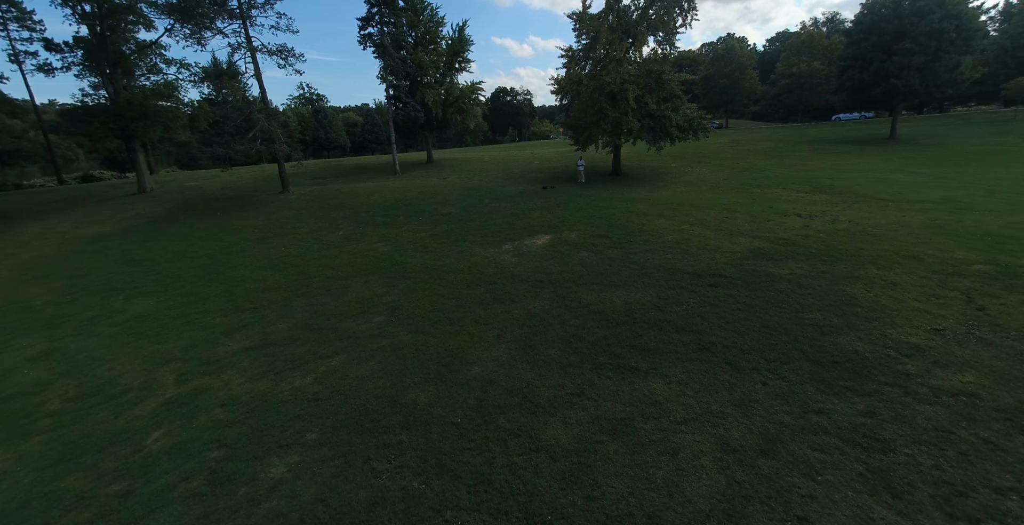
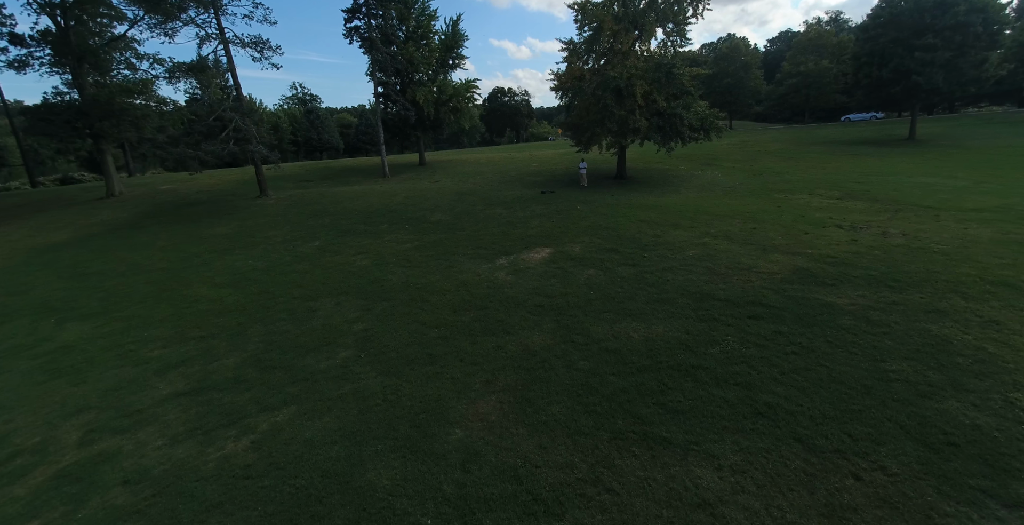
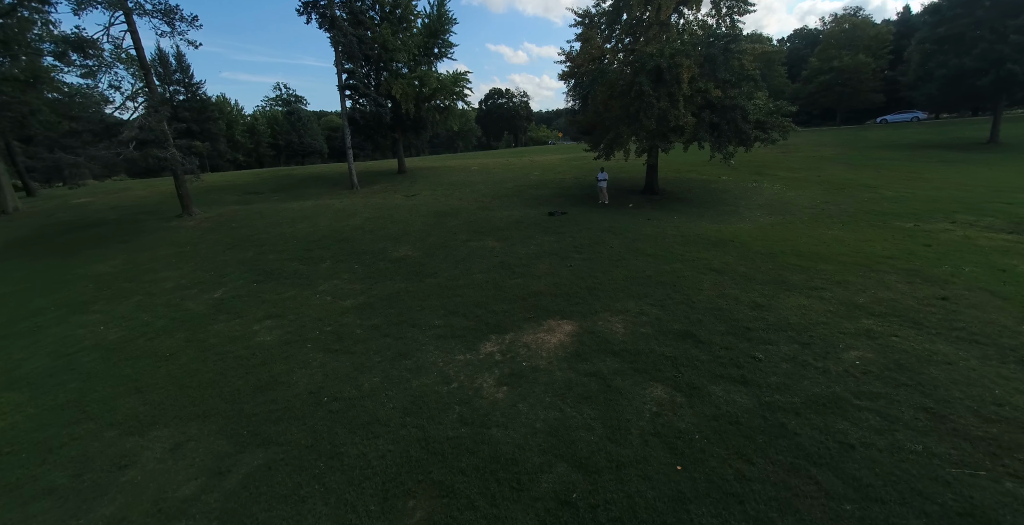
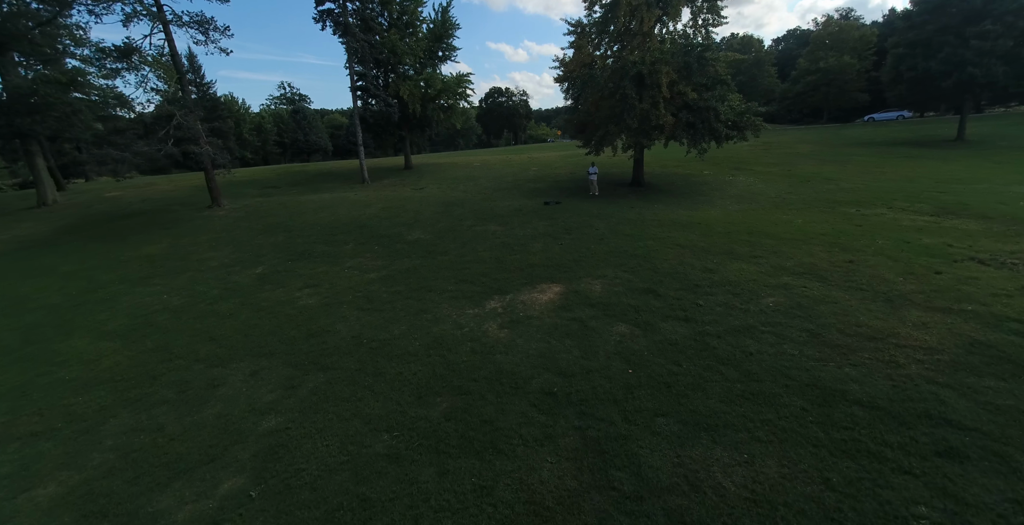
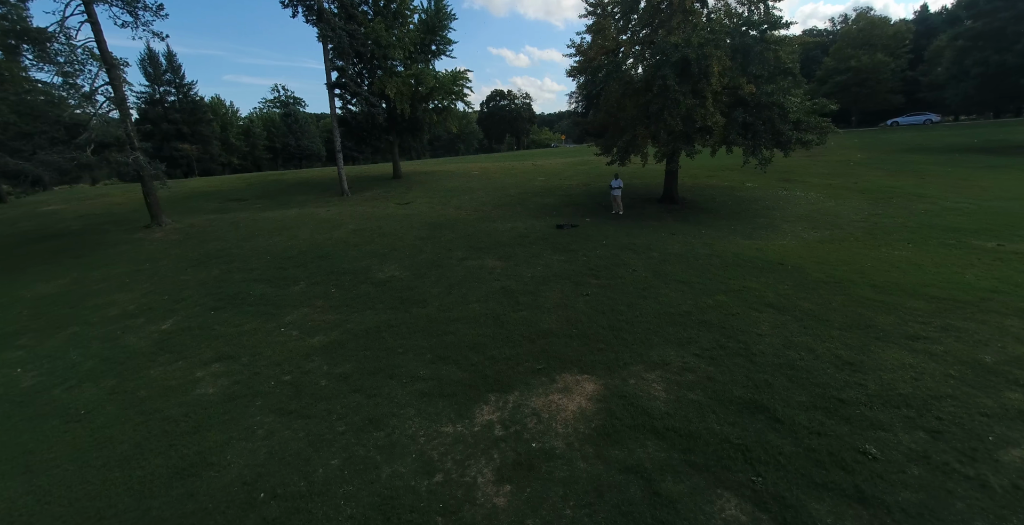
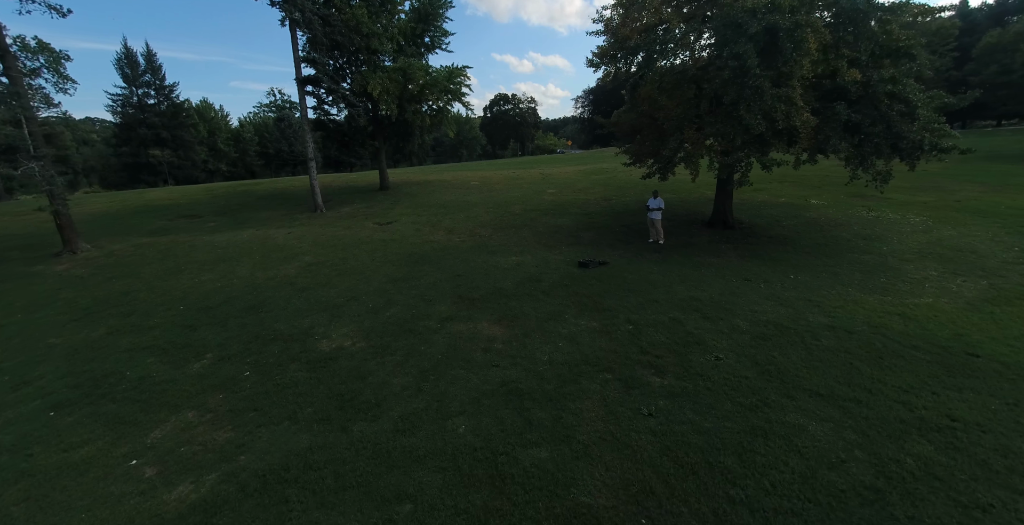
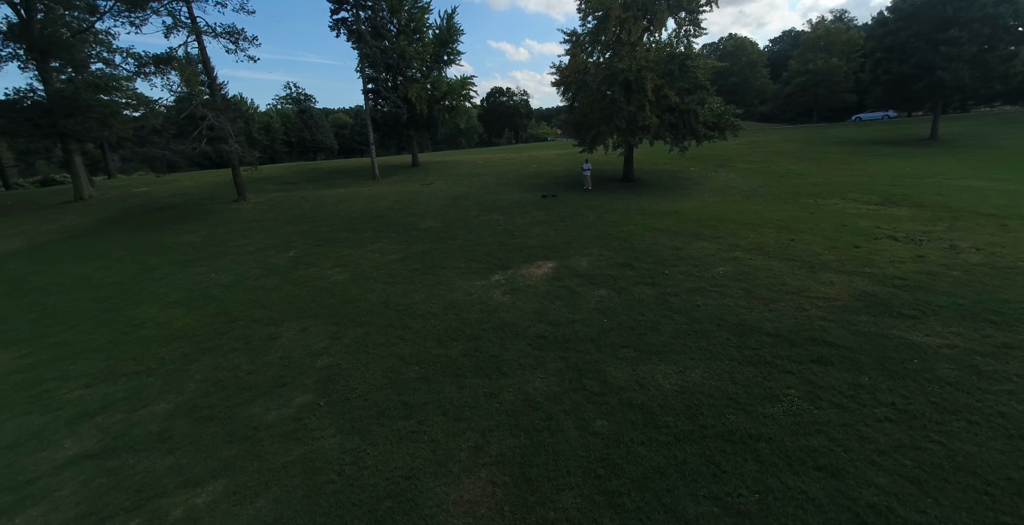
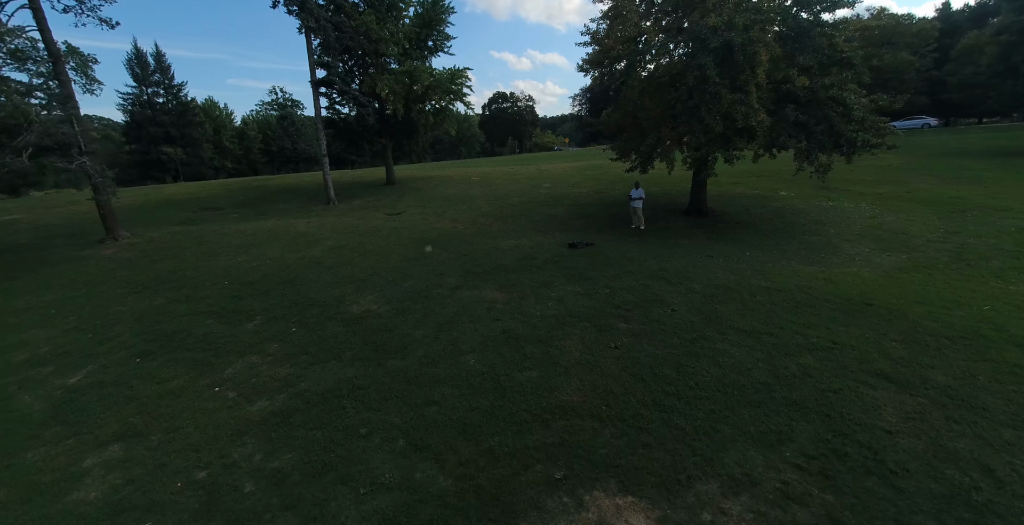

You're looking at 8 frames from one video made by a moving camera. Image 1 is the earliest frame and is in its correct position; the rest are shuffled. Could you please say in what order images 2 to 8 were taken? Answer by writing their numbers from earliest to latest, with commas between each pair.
2, 7, 4, 3, 5, 8, 6
